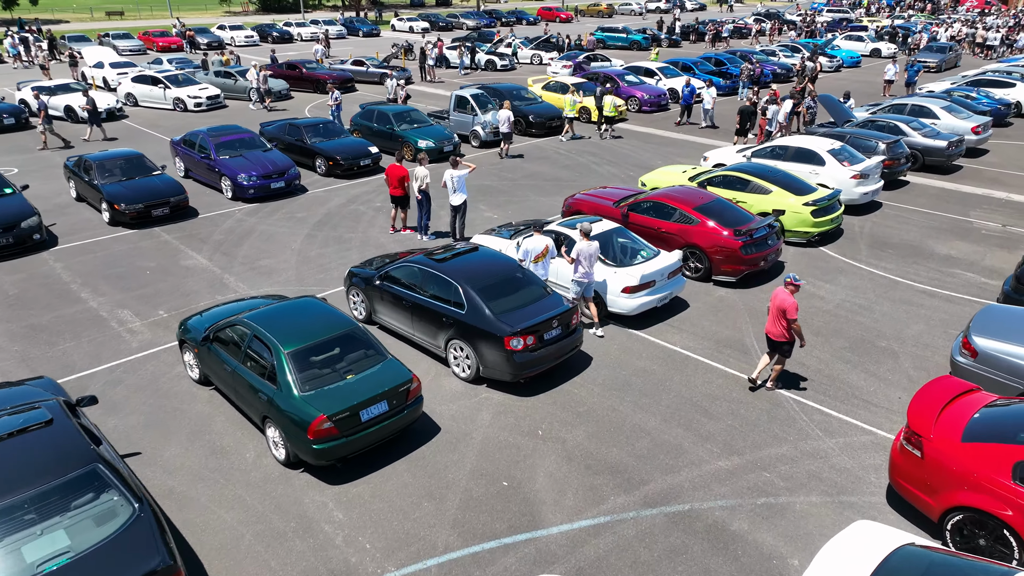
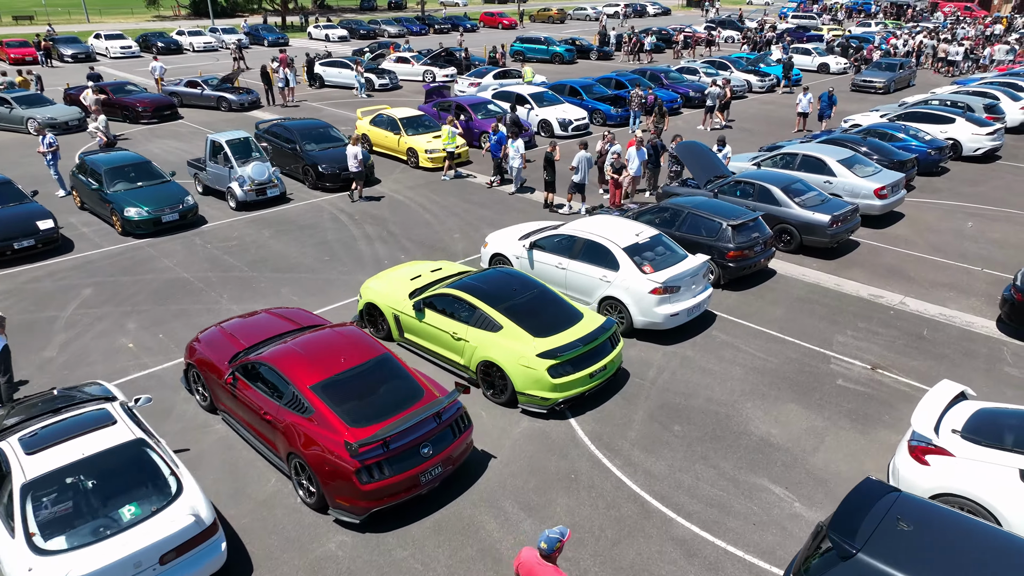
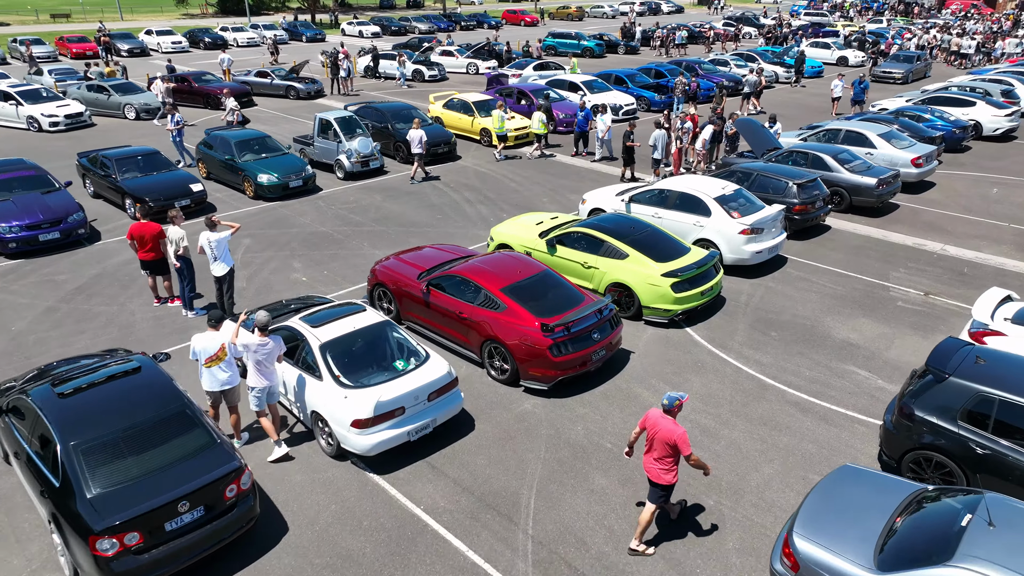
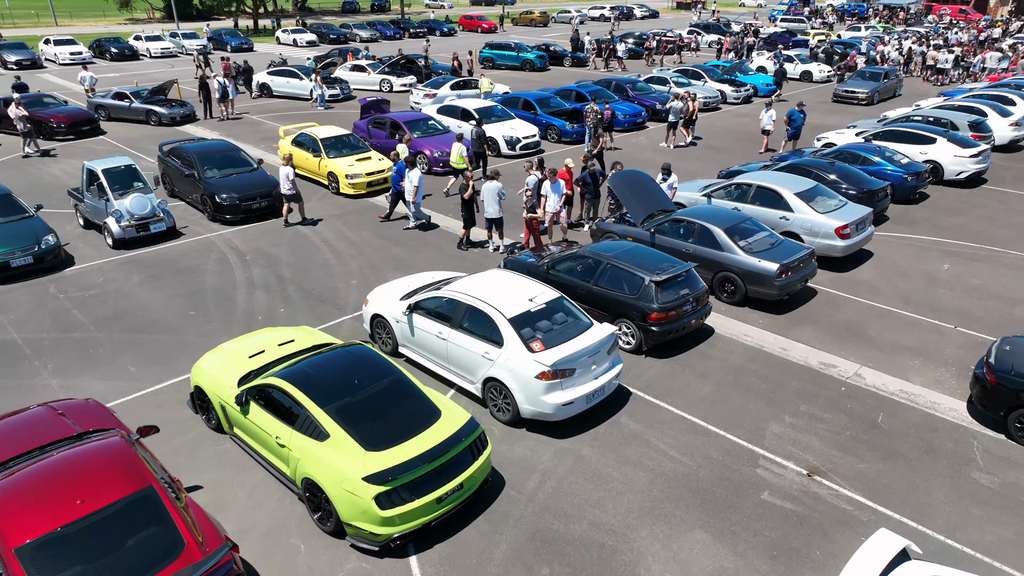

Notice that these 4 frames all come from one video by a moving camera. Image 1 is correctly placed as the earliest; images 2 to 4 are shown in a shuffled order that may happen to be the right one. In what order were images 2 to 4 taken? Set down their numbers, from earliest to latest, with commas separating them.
3, 2, 4
